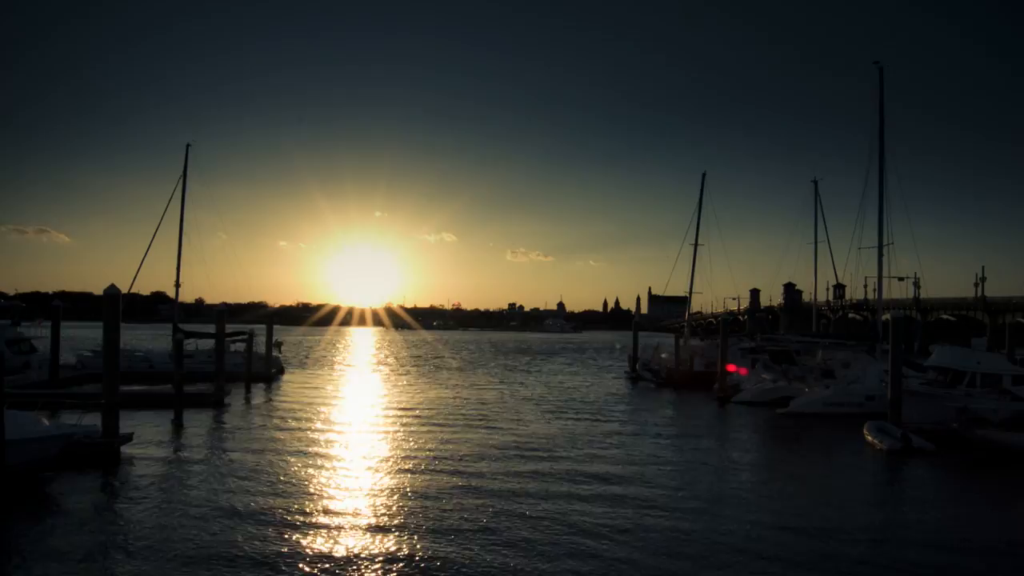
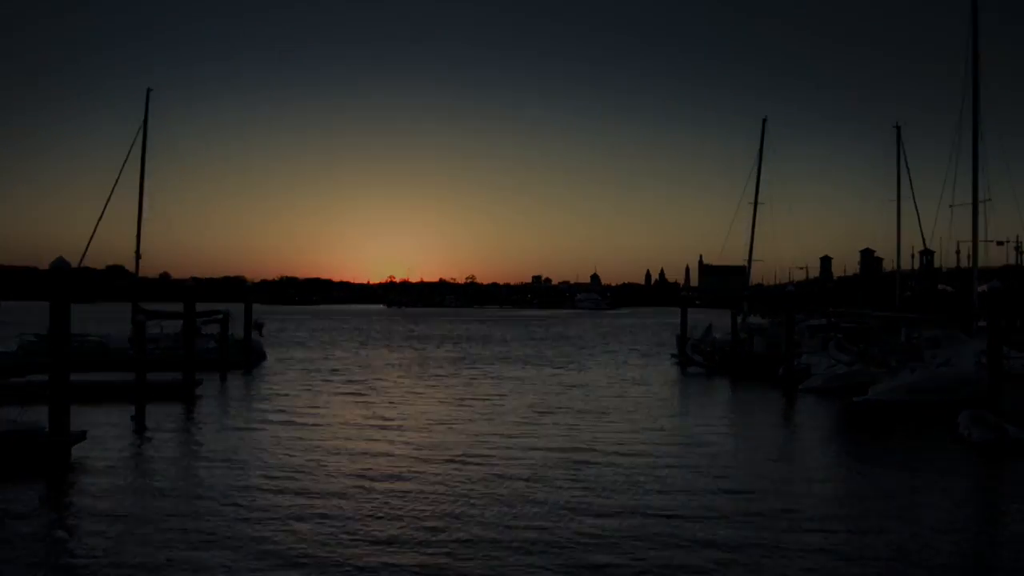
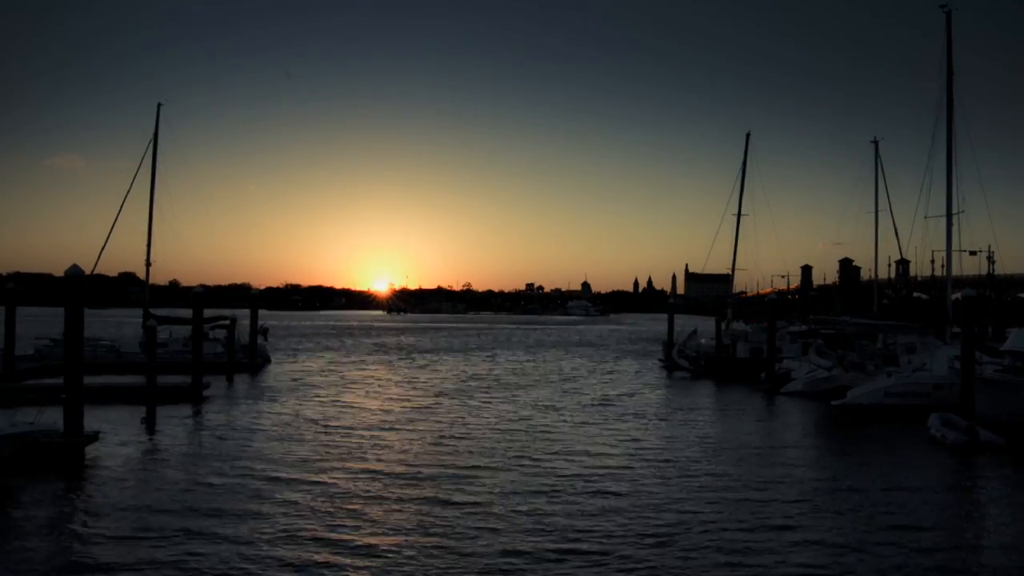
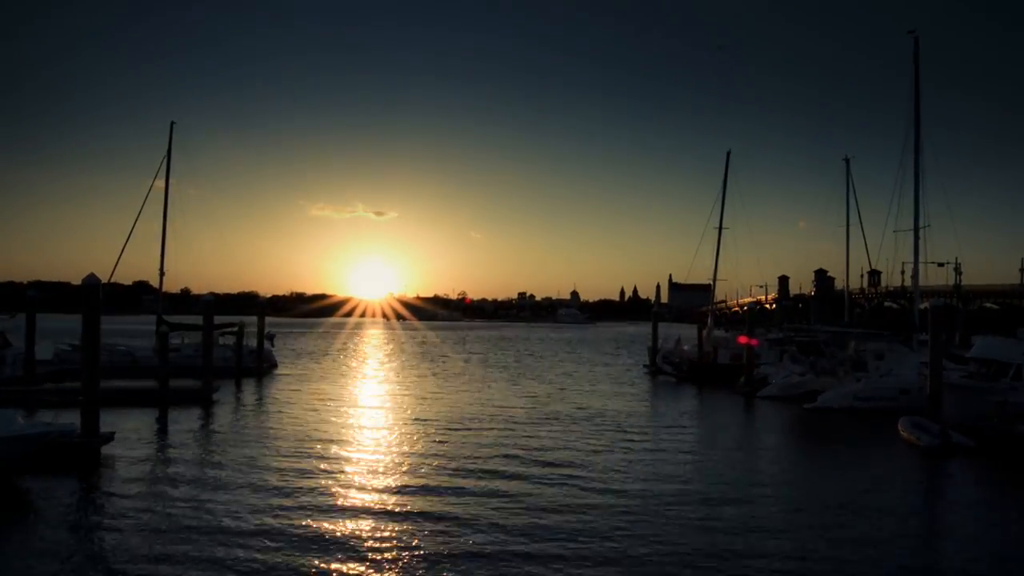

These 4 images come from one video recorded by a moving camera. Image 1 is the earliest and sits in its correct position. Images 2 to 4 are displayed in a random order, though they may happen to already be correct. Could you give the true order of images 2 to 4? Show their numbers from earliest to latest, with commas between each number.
4, 3, 2
